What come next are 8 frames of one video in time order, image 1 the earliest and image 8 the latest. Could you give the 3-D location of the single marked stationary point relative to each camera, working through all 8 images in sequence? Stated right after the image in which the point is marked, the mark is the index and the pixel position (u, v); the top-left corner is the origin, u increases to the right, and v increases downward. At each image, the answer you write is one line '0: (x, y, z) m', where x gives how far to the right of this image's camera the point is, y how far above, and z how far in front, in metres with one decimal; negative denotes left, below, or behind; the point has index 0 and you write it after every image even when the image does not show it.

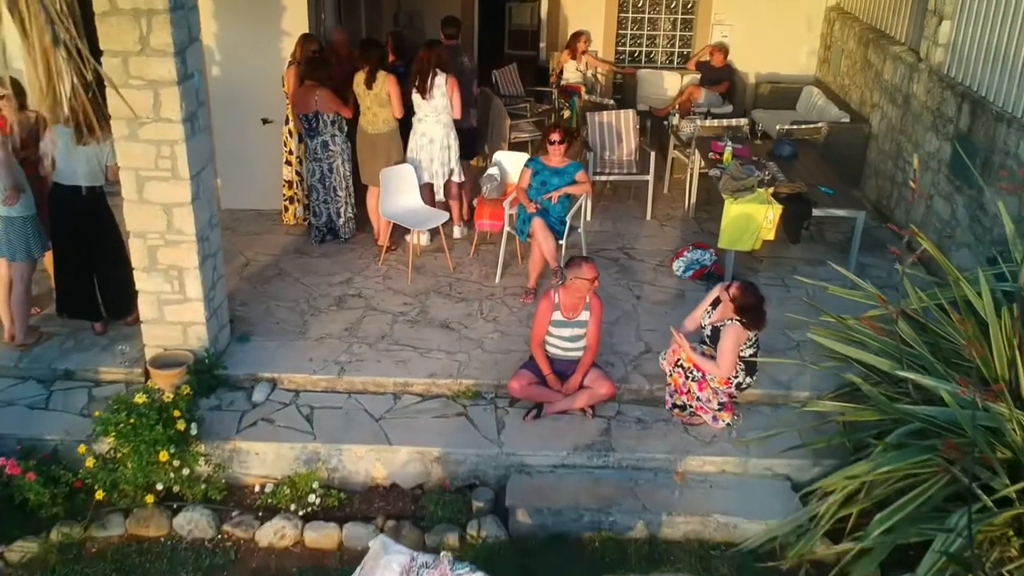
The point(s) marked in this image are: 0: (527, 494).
0: (+0.1, -1.0, +4.7) m
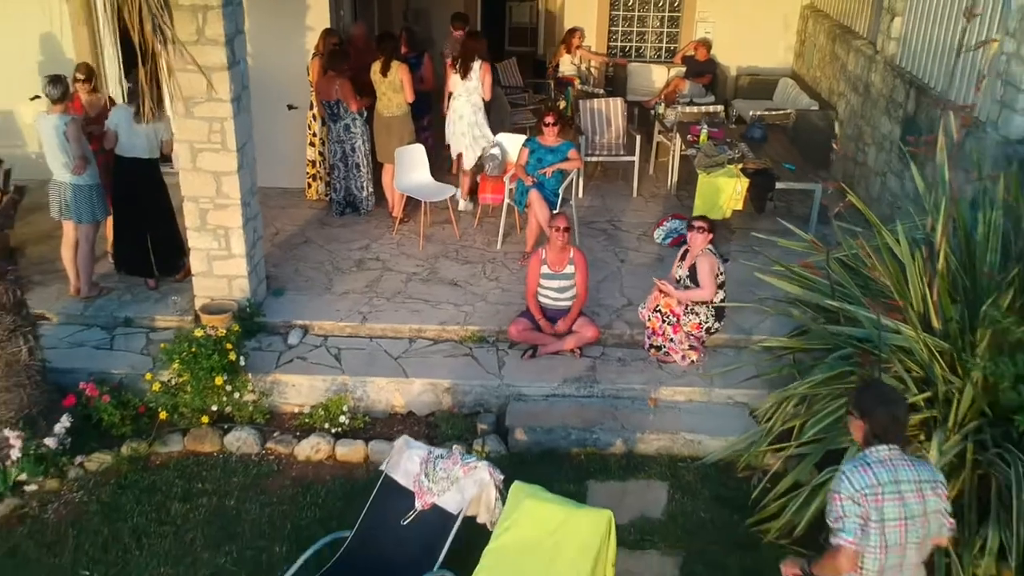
0: (+0.1, -0.7, +5.5) m
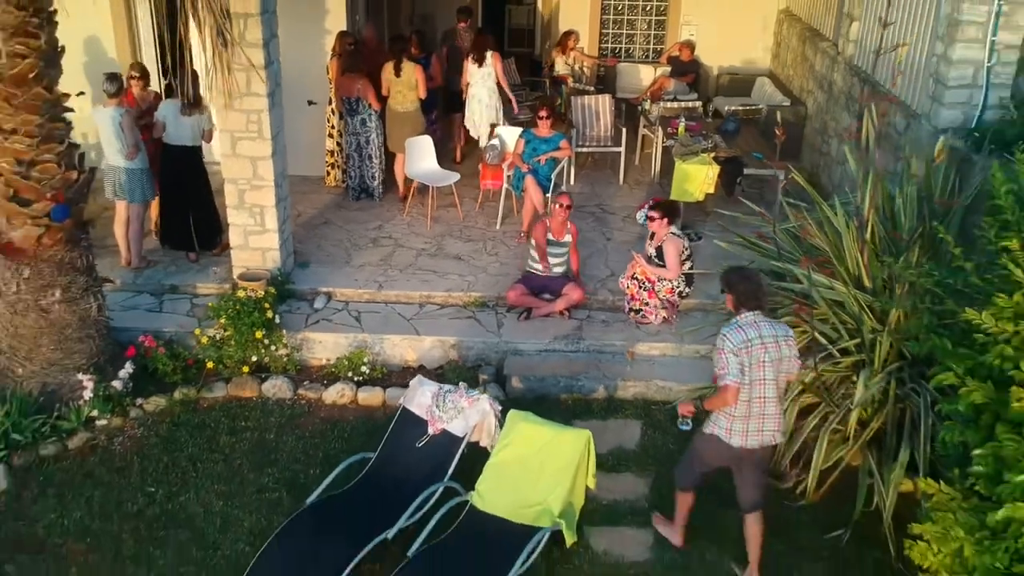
0: (+0.1, -0.5, +6.4) m
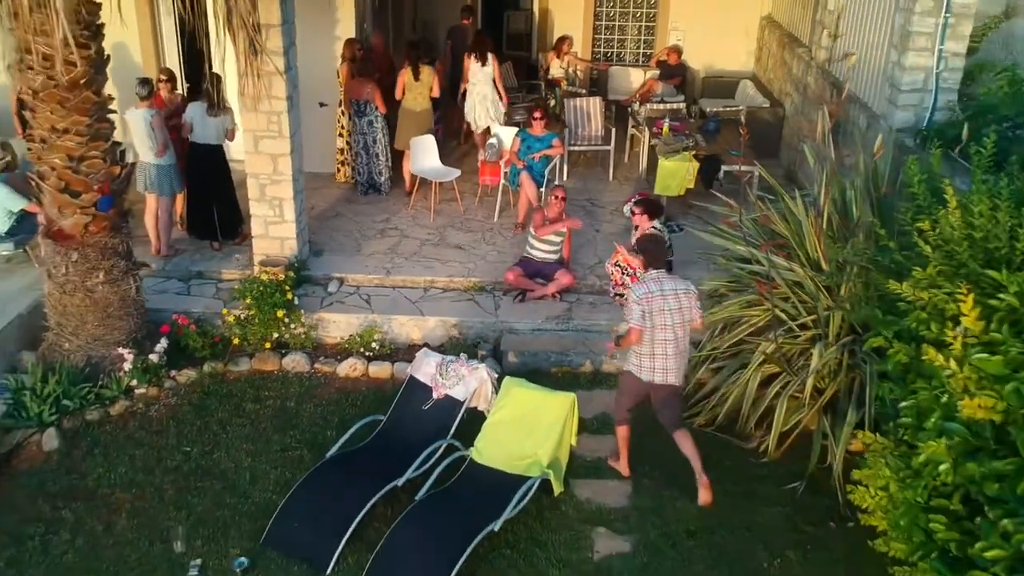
0: (0.0, -0.4, +7.1) m
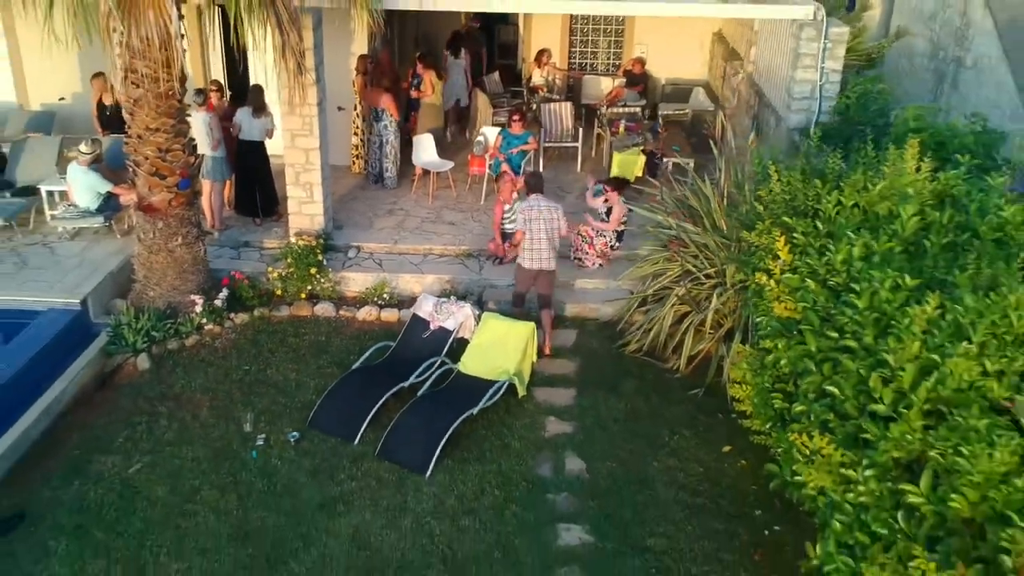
0: (-0.2, -0.1, +9.2) m
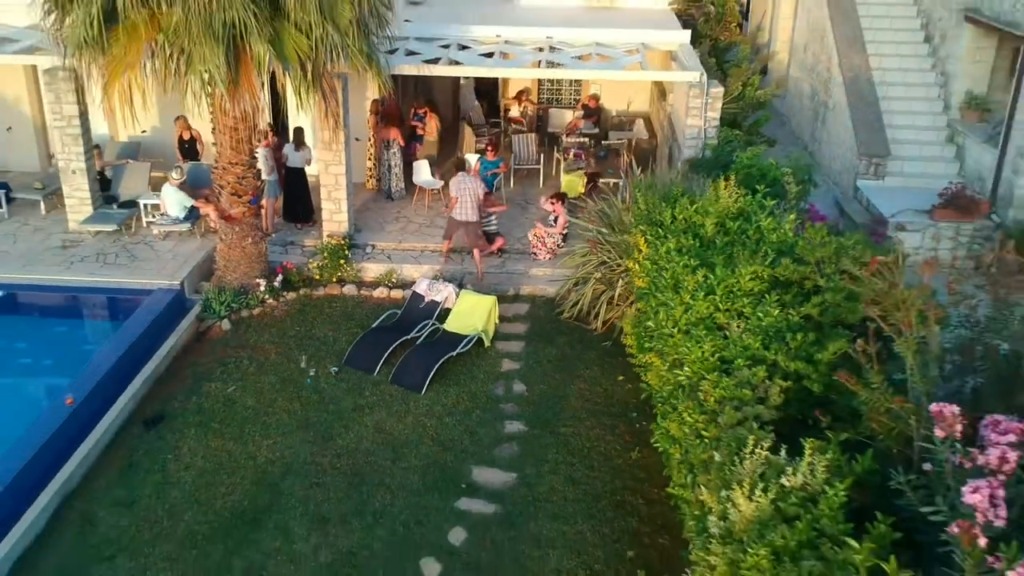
0: (-0.5, +0.1, +12.8) m
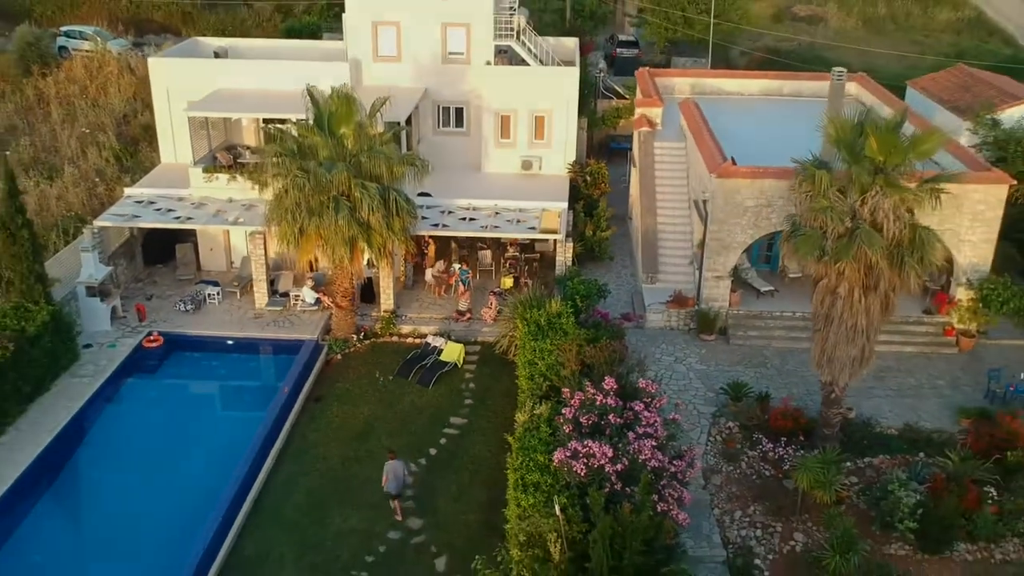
0: (-1.6, -1.3, +26.7) m
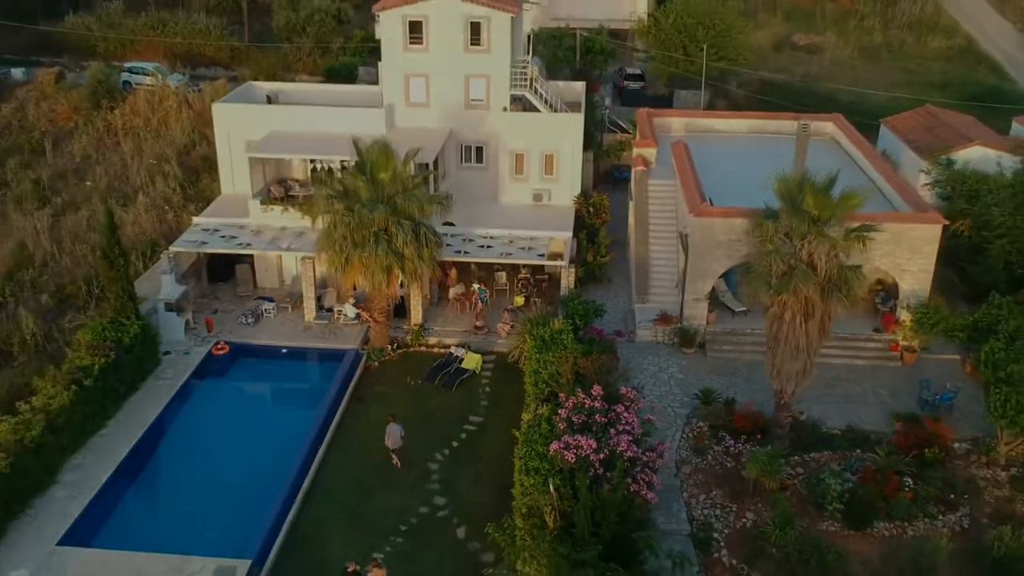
0: (-1.3, -1.9, +31.4) m
